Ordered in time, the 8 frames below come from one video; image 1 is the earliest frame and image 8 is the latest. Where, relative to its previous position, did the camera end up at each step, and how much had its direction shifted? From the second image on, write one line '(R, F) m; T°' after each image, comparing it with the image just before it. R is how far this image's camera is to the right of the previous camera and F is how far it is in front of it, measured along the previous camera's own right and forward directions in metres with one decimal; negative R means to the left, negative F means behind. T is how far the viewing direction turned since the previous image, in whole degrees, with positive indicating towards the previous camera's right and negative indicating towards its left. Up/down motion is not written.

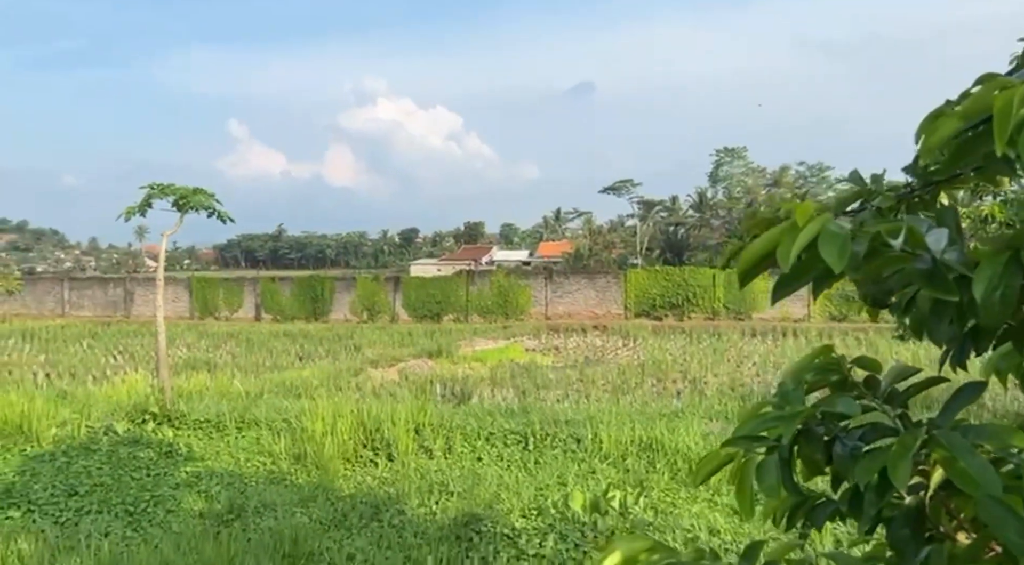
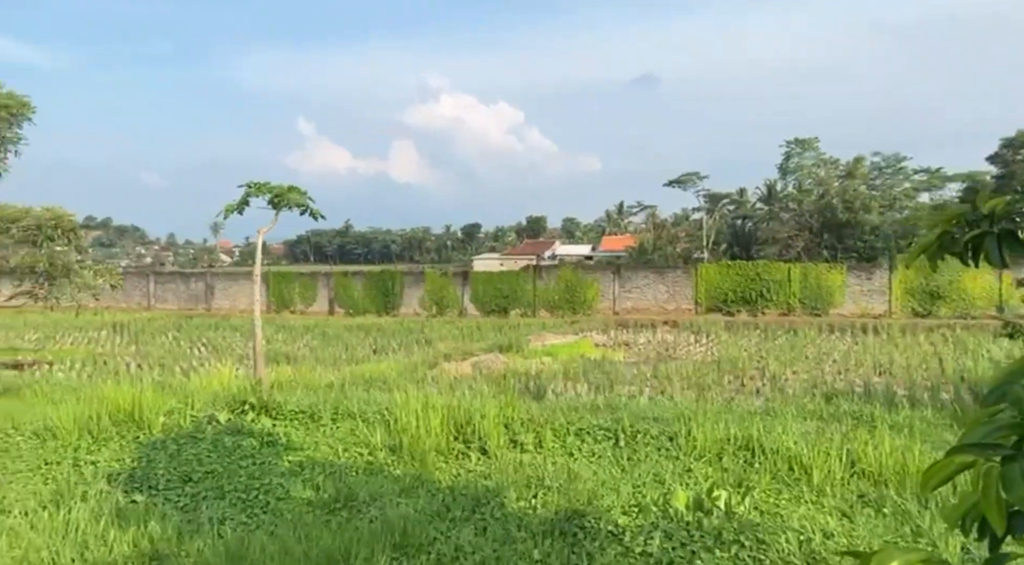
(-0.2, 0.0) m; -5°
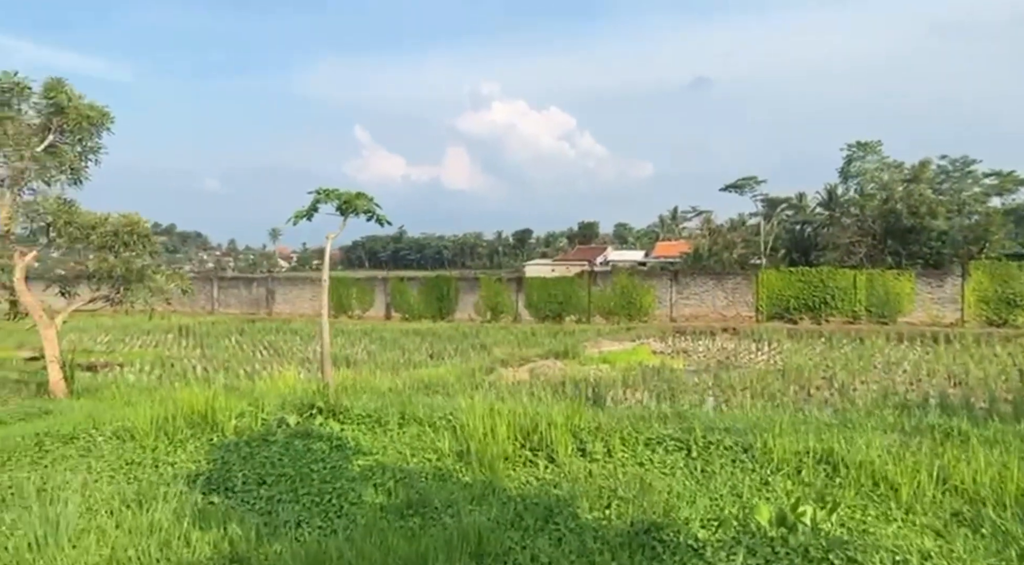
(-0.1, +0.1) m; -4°
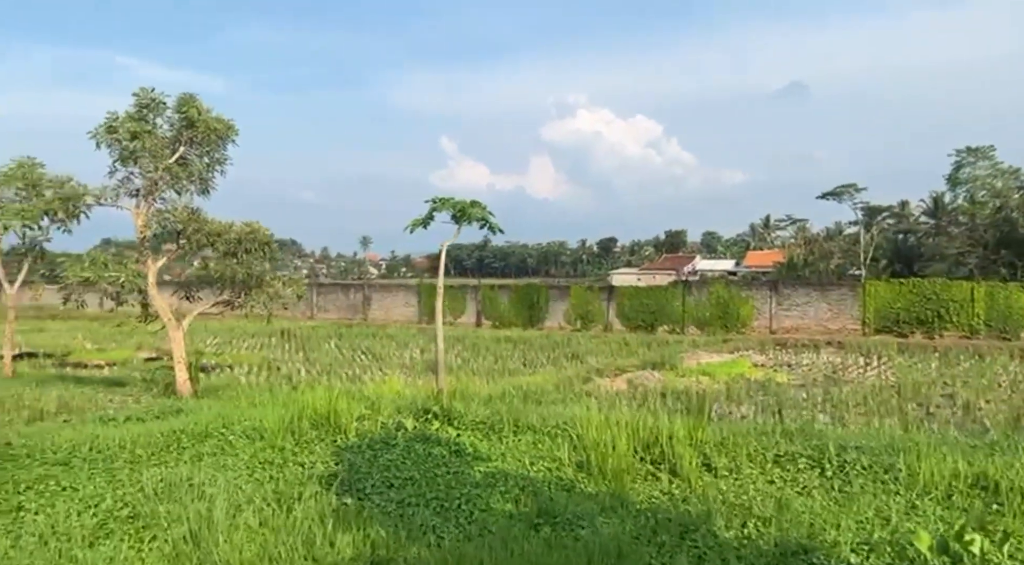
(-0.3, 0.0) m; -7°
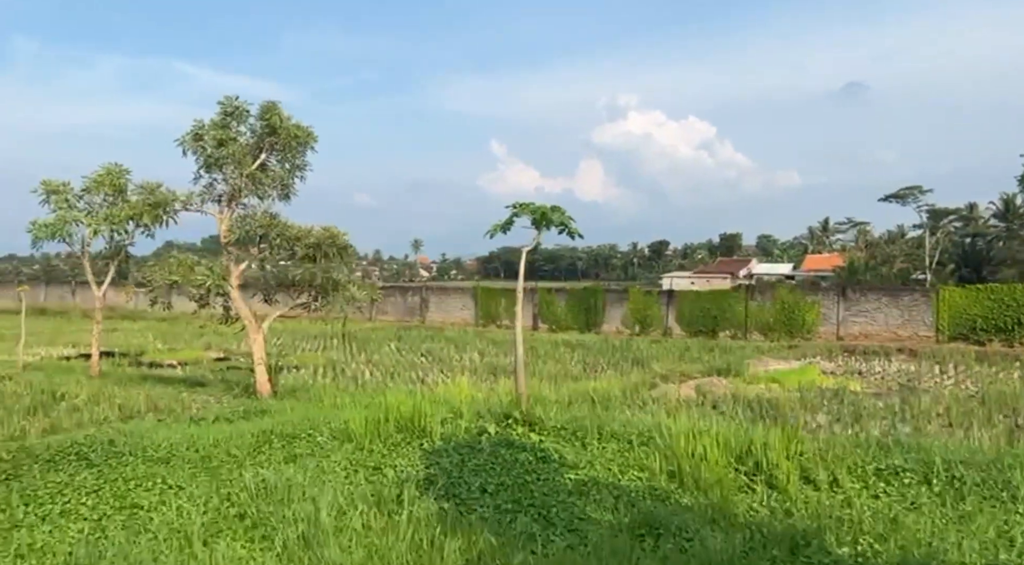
(-0.3, 0.0) m; -4°
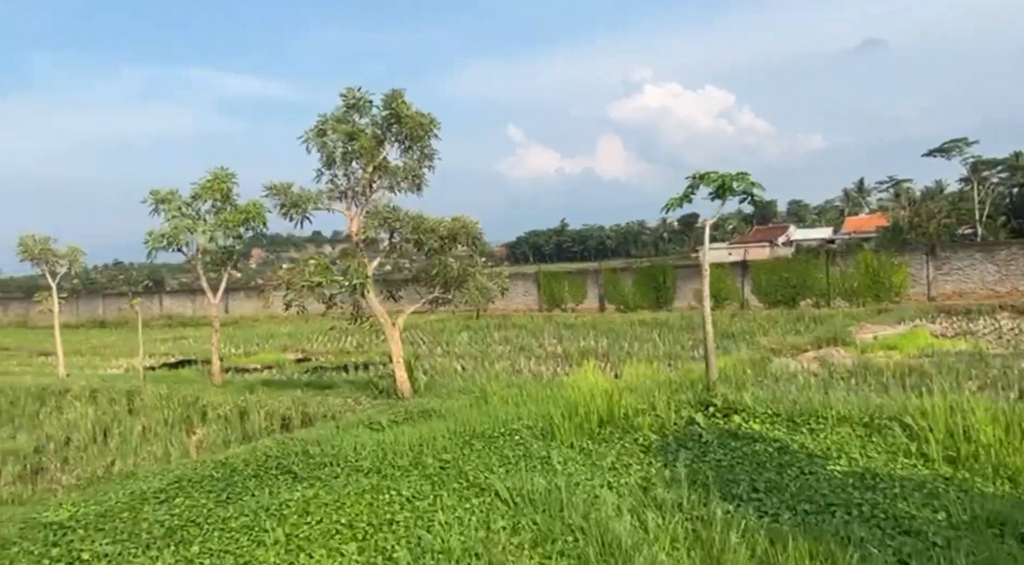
(-1.5, +0.4) m; -3°
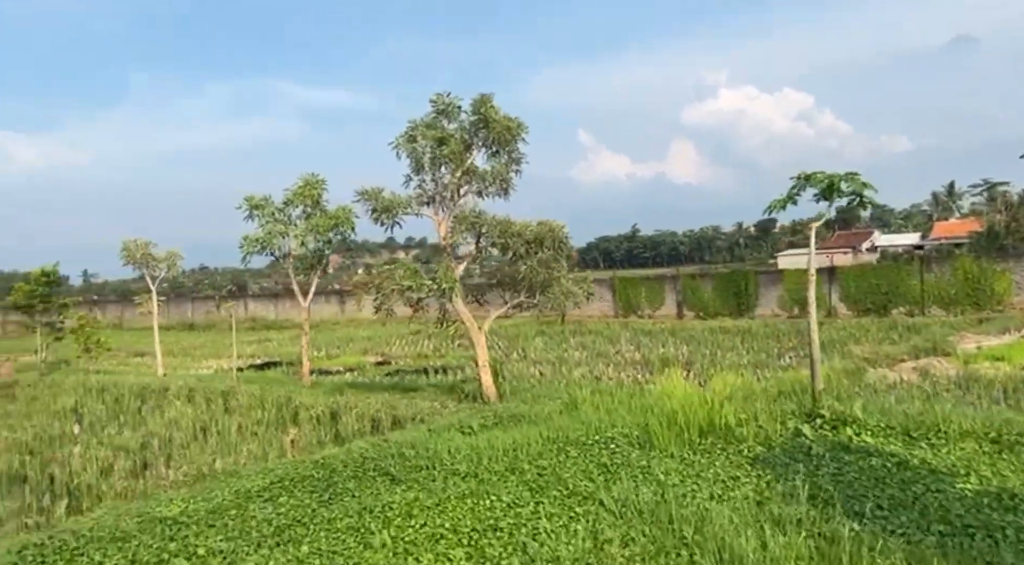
(-0.2, +0.1) m; -5°
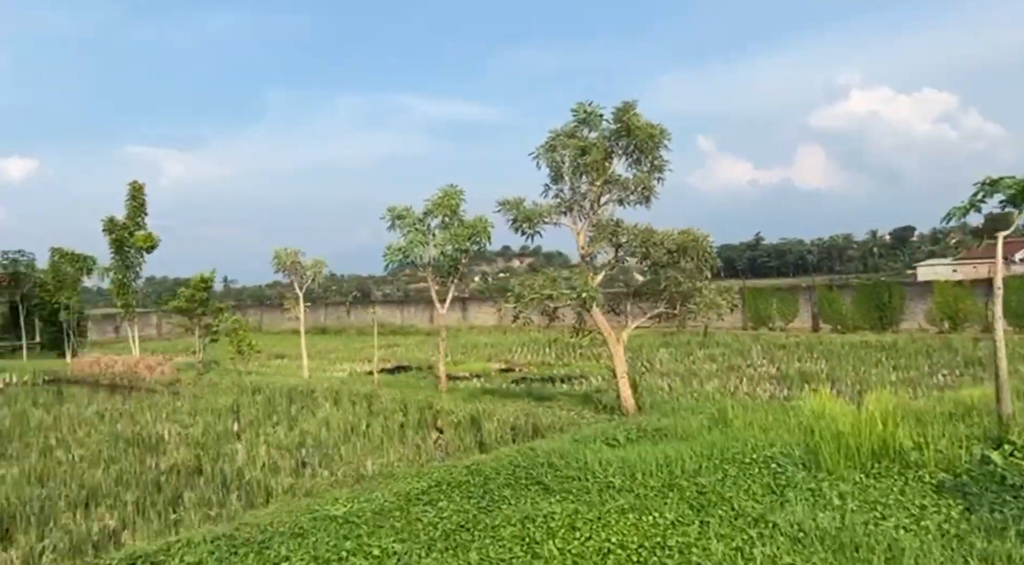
(-0.3, 0.0) m; -9°
